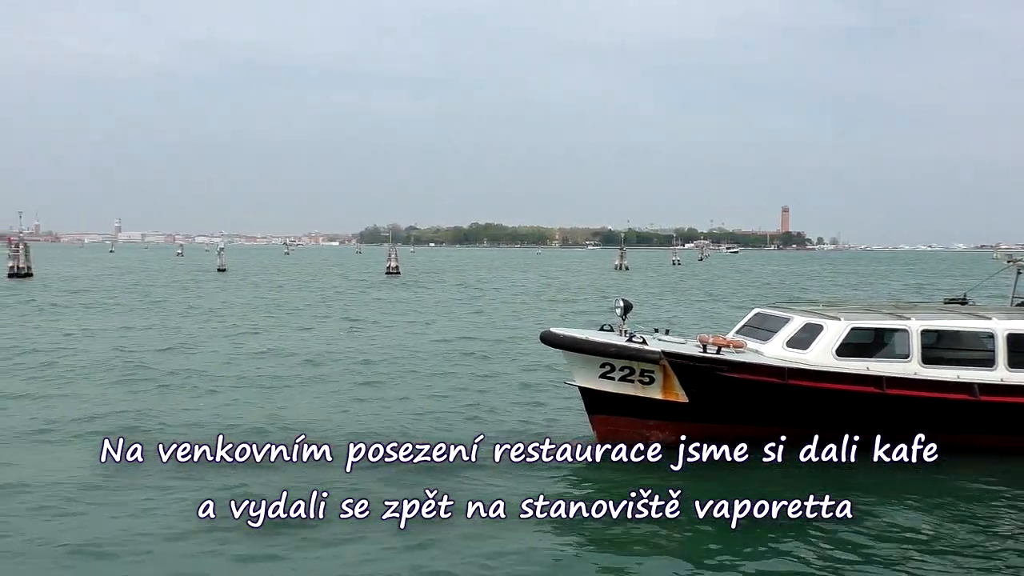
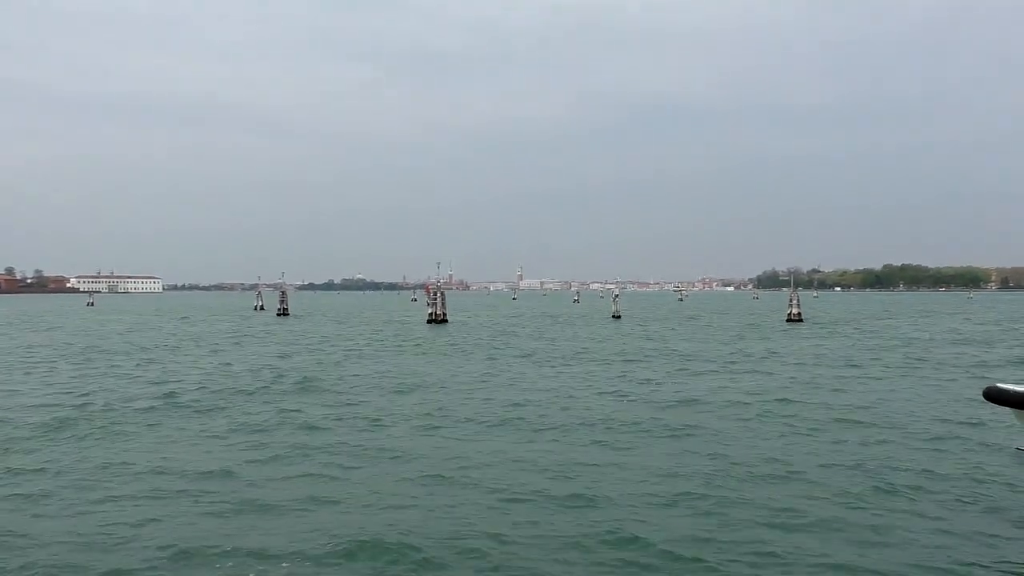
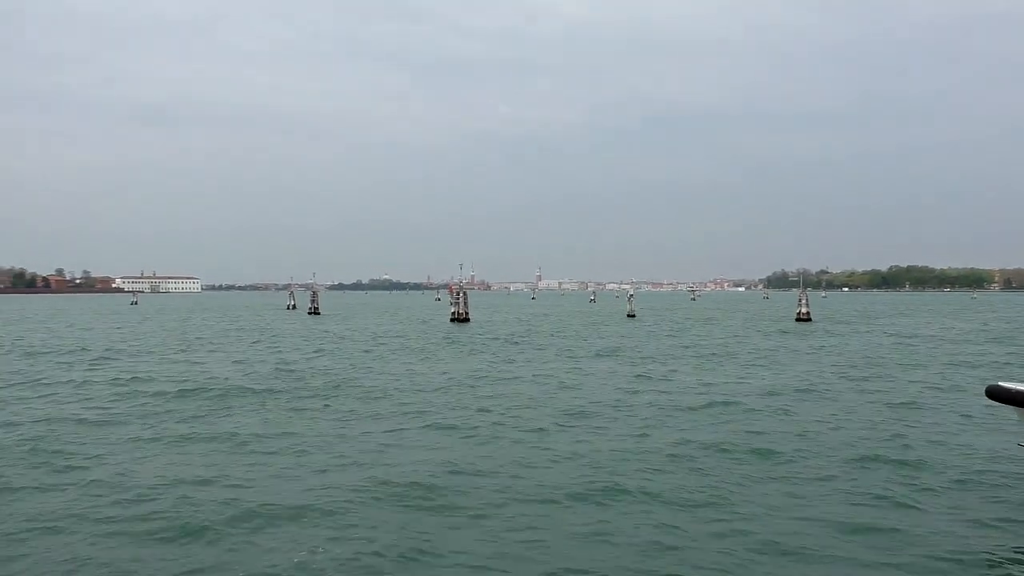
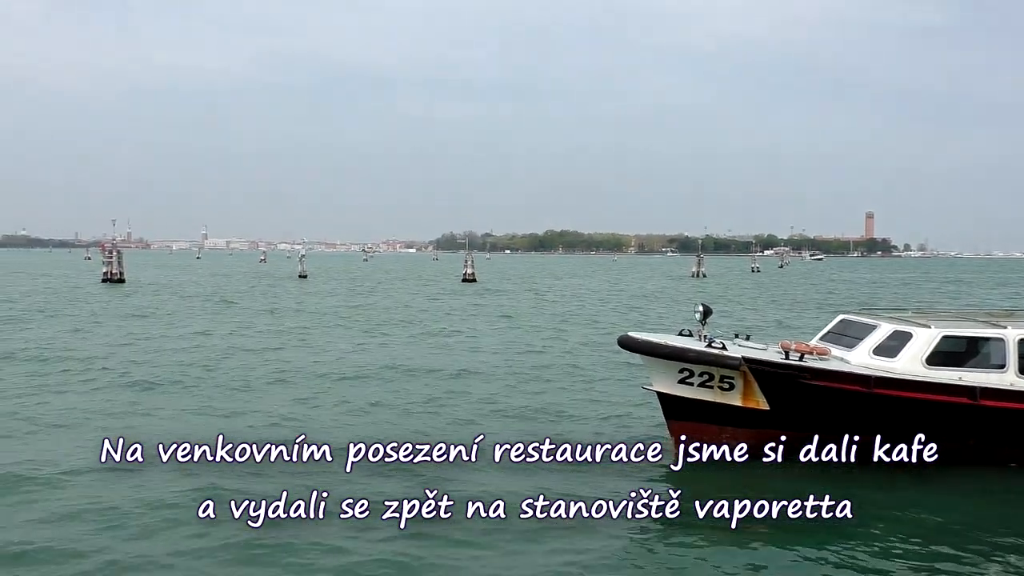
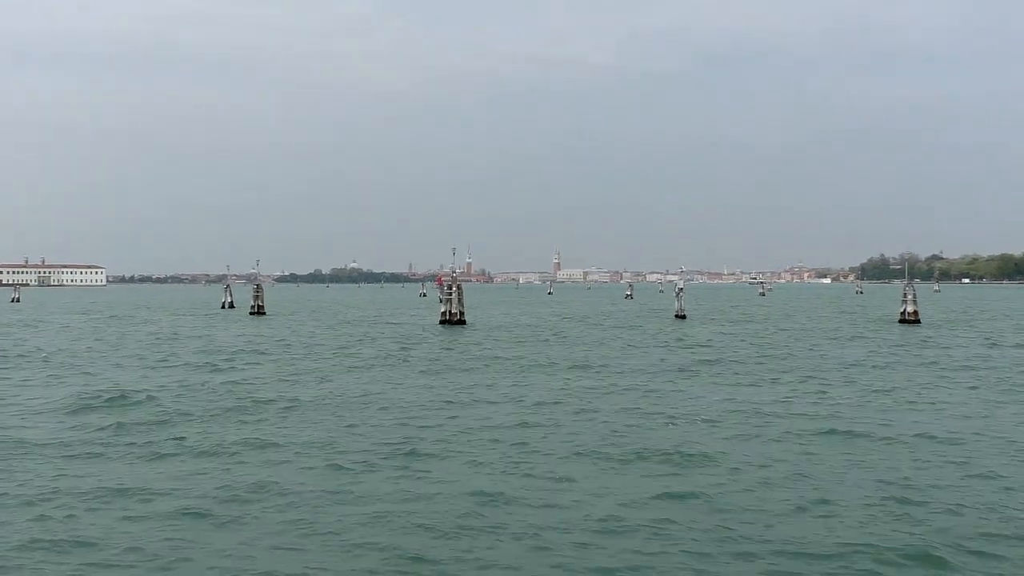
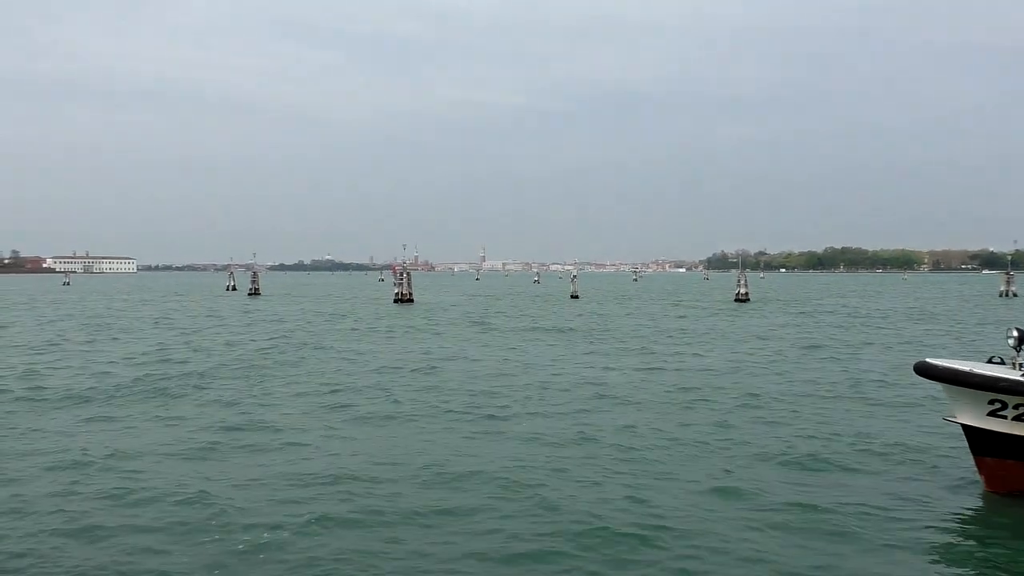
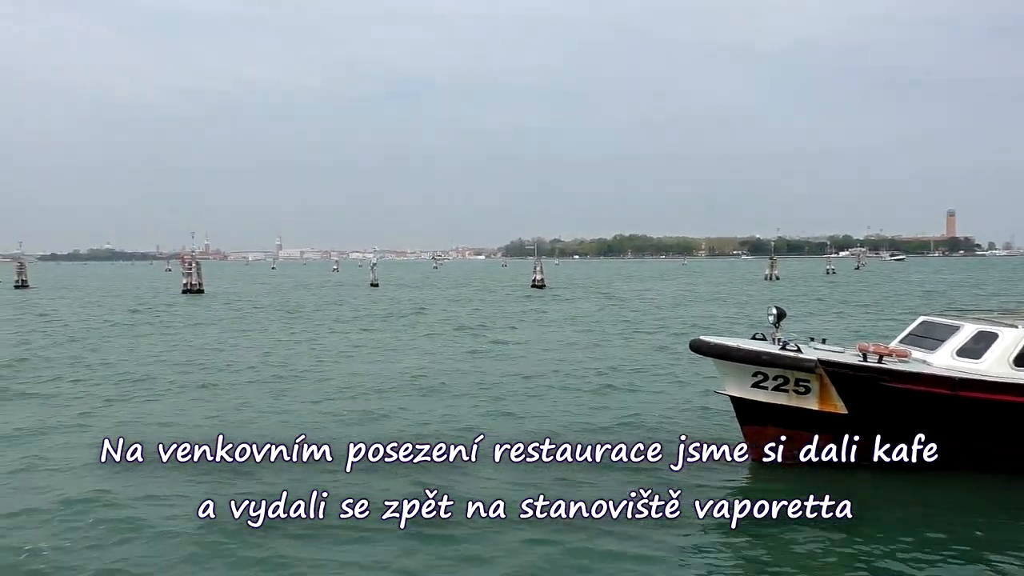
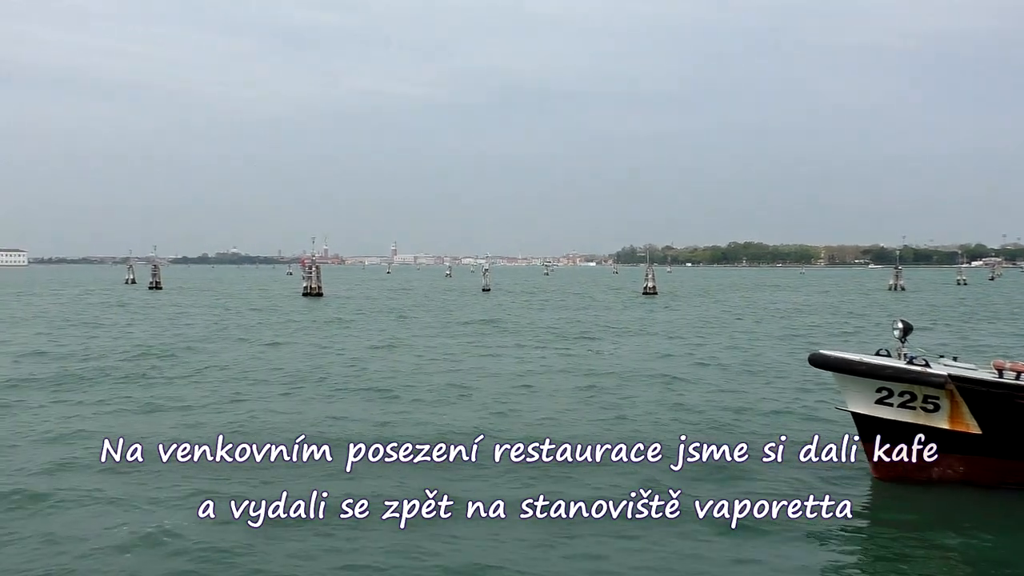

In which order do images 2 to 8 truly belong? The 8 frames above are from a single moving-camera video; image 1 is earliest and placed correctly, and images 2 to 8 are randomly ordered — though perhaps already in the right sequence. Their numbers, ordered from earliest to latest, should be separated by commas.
4, 7, 8, 6, 3, 2, 5
